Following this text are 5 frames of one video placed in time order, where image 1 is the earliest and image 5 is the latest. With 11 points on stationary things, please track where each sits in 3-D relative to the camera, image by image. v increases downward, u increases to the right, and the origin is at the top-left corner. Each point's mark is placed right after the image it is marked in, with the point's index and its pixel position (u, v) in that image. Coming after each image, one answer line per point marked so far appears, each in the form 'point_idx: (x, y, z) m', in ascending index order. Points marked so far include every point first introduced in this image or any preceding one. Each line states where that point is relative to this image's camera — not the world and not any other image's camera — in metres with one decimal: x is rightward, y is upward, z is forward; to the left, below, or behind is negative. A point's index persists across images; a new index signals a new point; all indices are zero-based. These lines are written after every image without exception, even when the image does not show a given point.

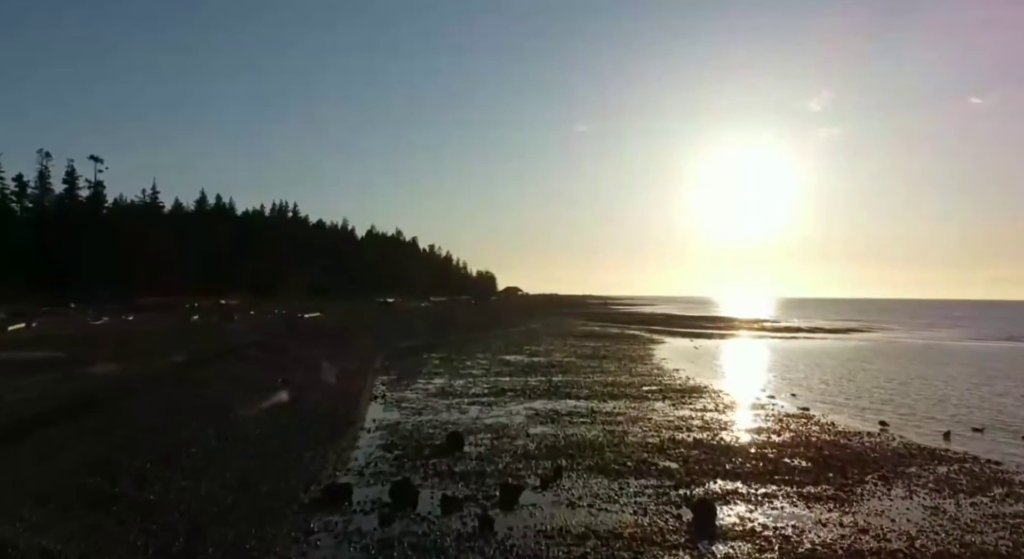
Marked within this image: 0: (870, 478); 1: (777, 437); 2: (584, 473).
0: (+8.5, -4.7, +13.5) m
1: (+8.3, -4.9, +17.8) m
2: (+1.7, -4.6, +13.4) m
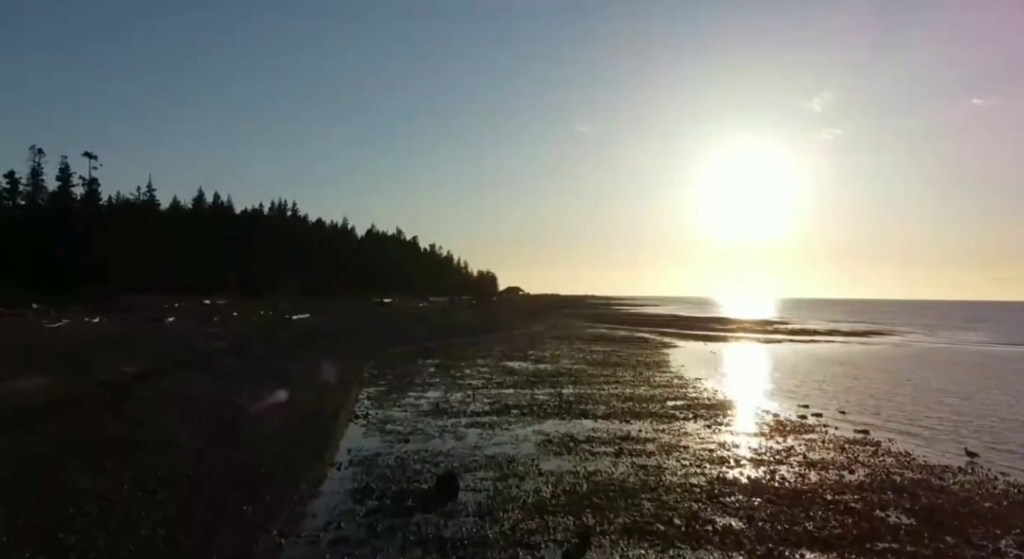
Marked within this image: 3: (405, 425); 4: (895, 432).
0: (+8.7, -4.7, +10.0) m
1: (+8.5, -4.9, +14.3) m
2: (+1.9, -4.5, +9.9) m
3: (-3.5, -4.7, +18.5) m
4: (+12.8, -5.2, +19.1) m
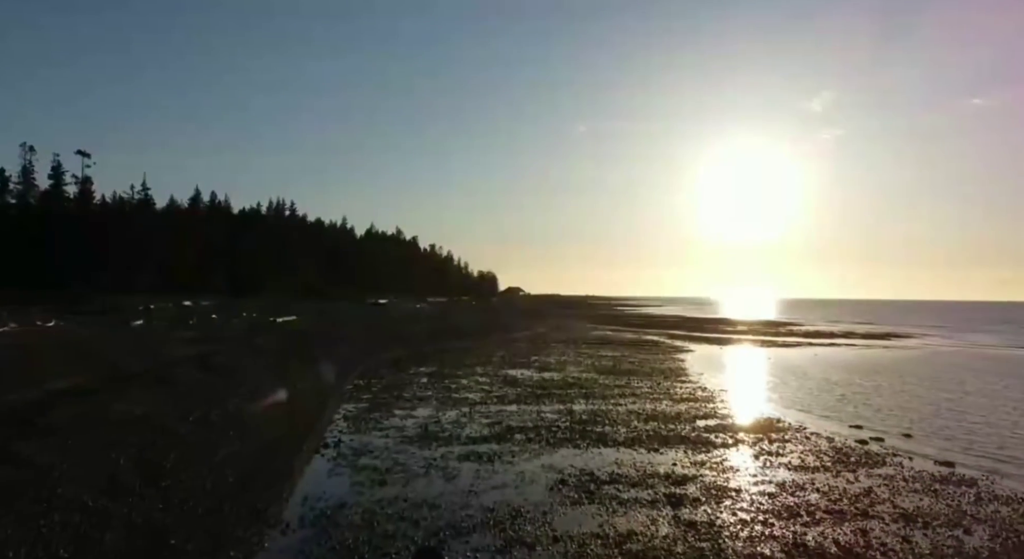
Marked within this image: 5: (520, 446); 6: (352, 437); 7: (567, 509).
0: (+8.8, -4.6, +6.5) m
1: (+8.6, -4.8, +10.8) m
2: (+2.0, -4.4, +6.4) m
3: (-3.4, -4.7, +14.9) m
4: (+12.9, -5.1, +15.6) m
5: (+0.2, -4.8, +16.5) m
6: (-4.8, -4.7, +17.1) m
7: (+1.1, -4.6, +11.6) m
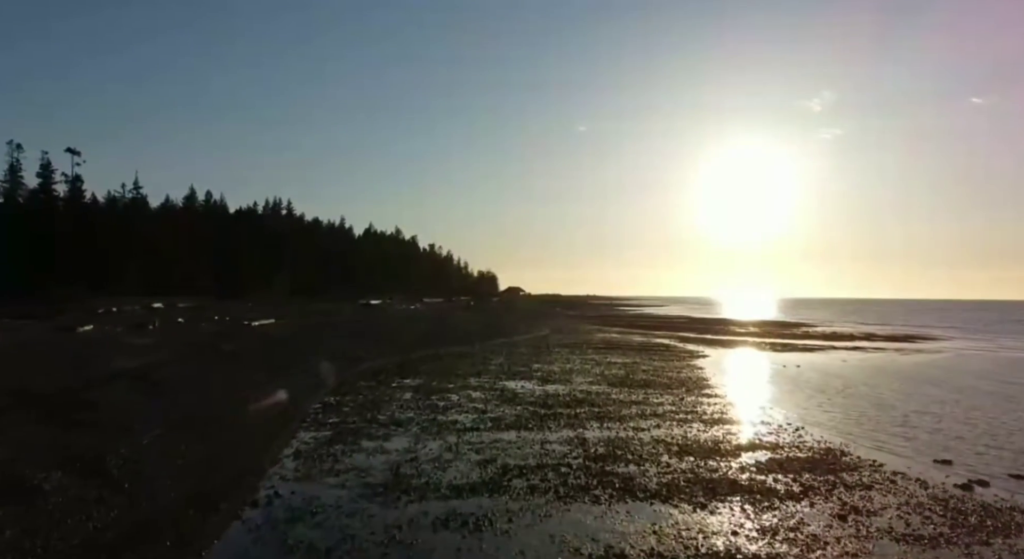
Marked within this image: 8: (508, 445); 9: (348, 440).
0: (+8.7, -4.5, +2.3) m
1: (+8.5, -4.7, +6.5) m
2: (+1.9, -4.4, +2.1) m
3: (-3.4, -4.6, +10.7) m
4: (+12.8, -5.0, +11.4) m
5: (+0.1, -4.8, +12.3) m
6: (-4.9, -4.7, +12.9) m
7: (+1.0, -4.6, +7.3) m
8: (-0.1, -5.0, +17.1) m
9: (-5.0, -4.9, +17.7) m
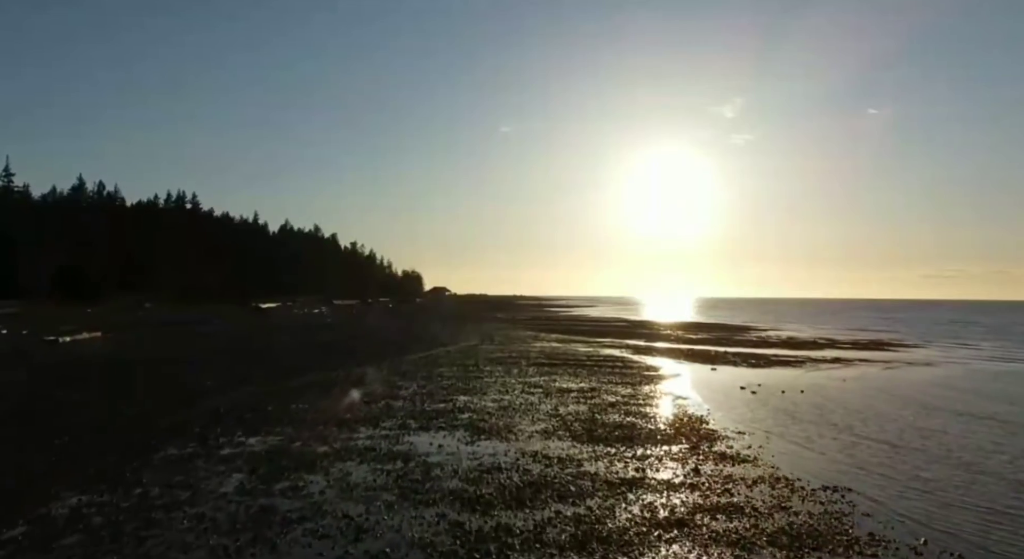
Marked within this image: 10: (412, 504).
0: (+9.2, -4.5, -7.0) m
1: (+8.5, -4.7, -2.8) m
2: (+2.4, -4.3, -8.0) m
3: (-3.9, -4.6, -0.2) m
4: (+12.1, -5.0, +2.5) m
5: (-0.6, -4.7, +1.8) m
6: (-5.6, -4.6, +1.8) m
7: (+1.0, -4.5, -3.0) m
8: (-1.4, -4.9, +6.6) m
9: (-6.4, -4.9, +6.5) m
10: (-2.2, -5.1, +13.2) m
